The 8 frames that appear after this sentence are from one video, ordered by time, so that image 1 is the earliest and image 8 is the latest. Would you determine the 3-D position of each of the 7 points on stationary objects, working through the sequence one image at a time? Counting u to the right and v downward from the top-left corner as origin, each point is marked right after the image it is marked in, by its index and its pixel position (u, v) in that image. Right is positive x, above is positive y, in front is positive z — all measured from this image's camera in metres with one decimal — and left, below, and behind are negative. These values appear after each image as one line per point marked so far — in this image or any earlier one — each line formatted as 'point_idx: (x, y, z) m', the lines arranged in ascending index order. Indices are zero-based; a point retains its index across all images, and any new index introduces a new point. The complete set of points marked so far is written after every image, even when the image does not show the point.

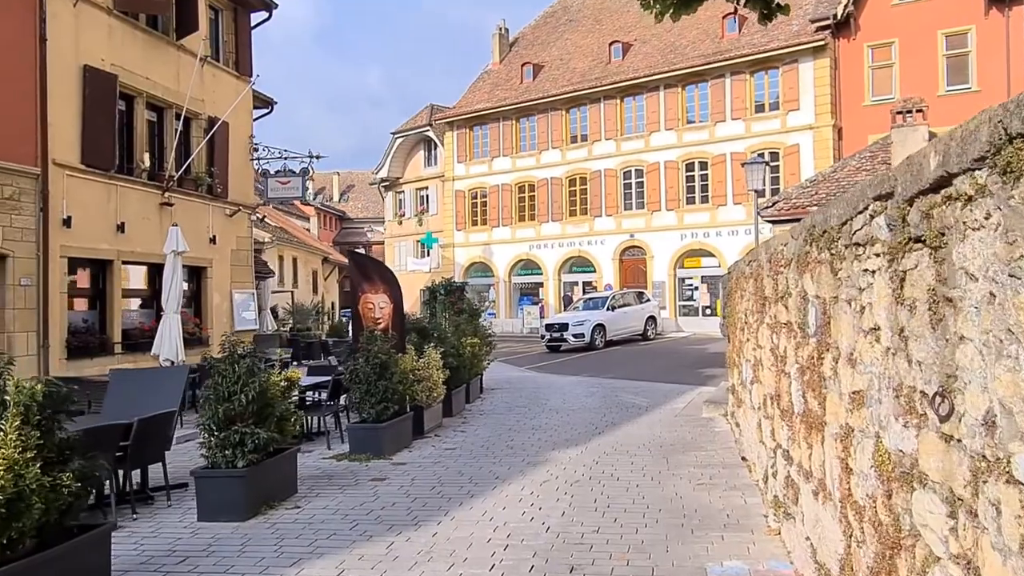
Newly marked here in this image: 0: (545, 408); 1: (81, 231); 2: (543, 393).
0: (+0.6, -2.2, +14.2) m
1: (-7.0, +0.9, +12.8) m
2: (+0.7, -2.2, +16.7) m
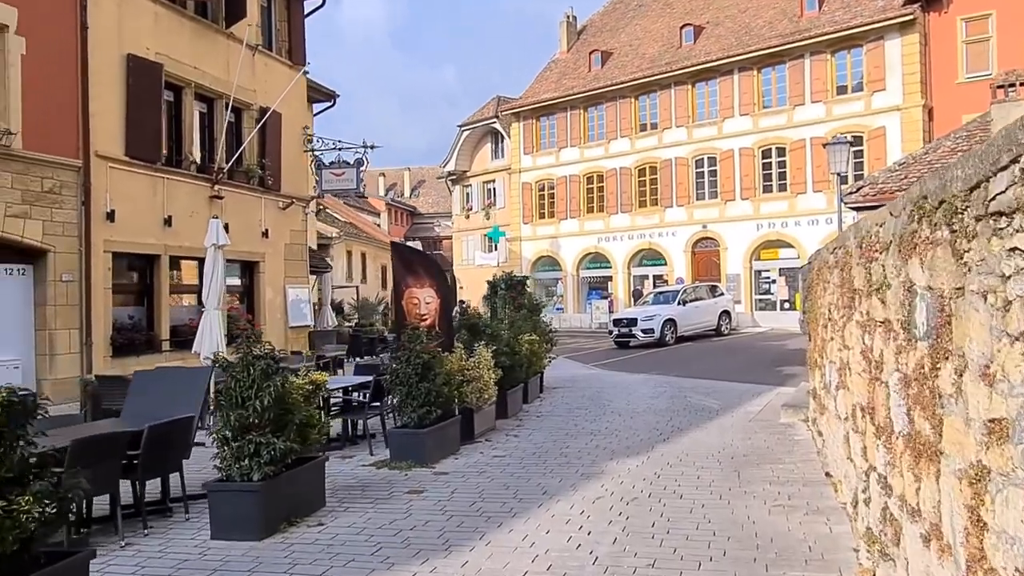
0: (+1.6, -2.0, +13.2) m
1: (-6.1, +1.0, +12.5) m
2: (+1.9, -2.1, +15.8) m
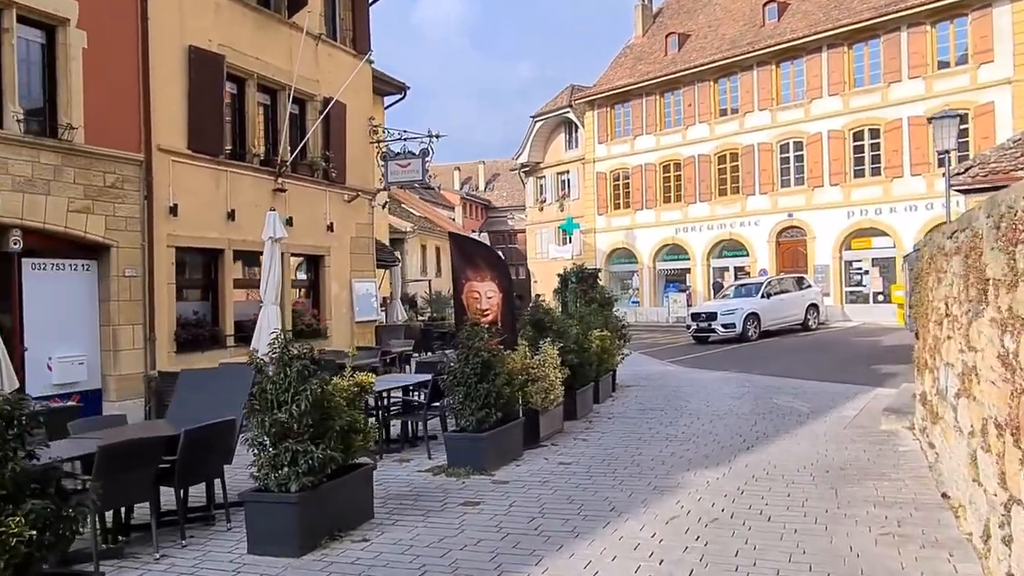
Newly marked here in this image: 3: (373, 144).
0: (+2.7, -1.9, +12.3) m
1: (-5.1, +1.1, +12.3) m
2: (+3.2, -1.9, +14.8) m
3: (-3.1, +3.2, +17.4) m
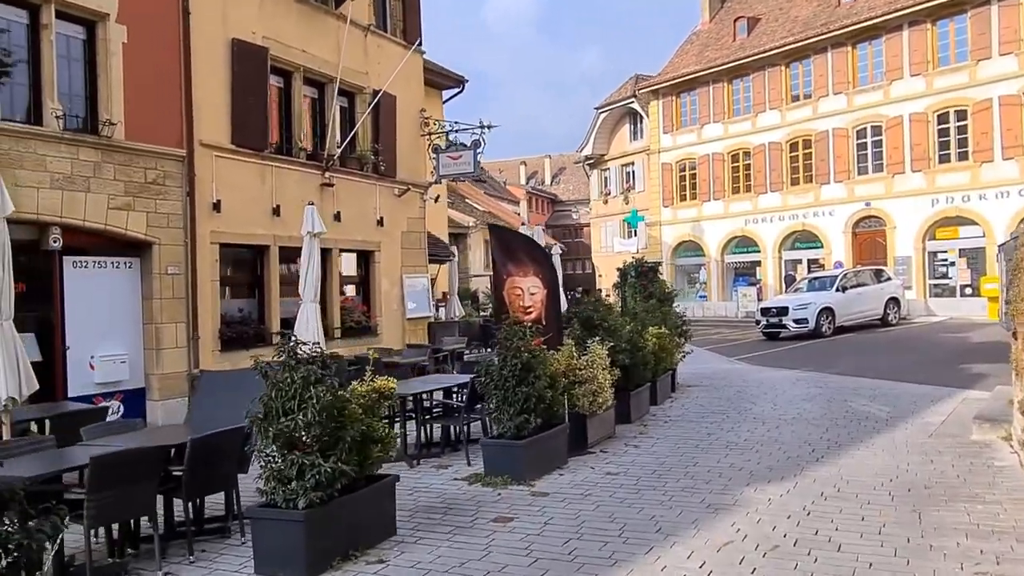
0: (+3.4, -1.9, +11.4) m
1: (-4.3, +1.1, +12.1) m
2: (+4.2, -1.8, +13.9) m
3: (-1.9, +3.3, +16.9) m
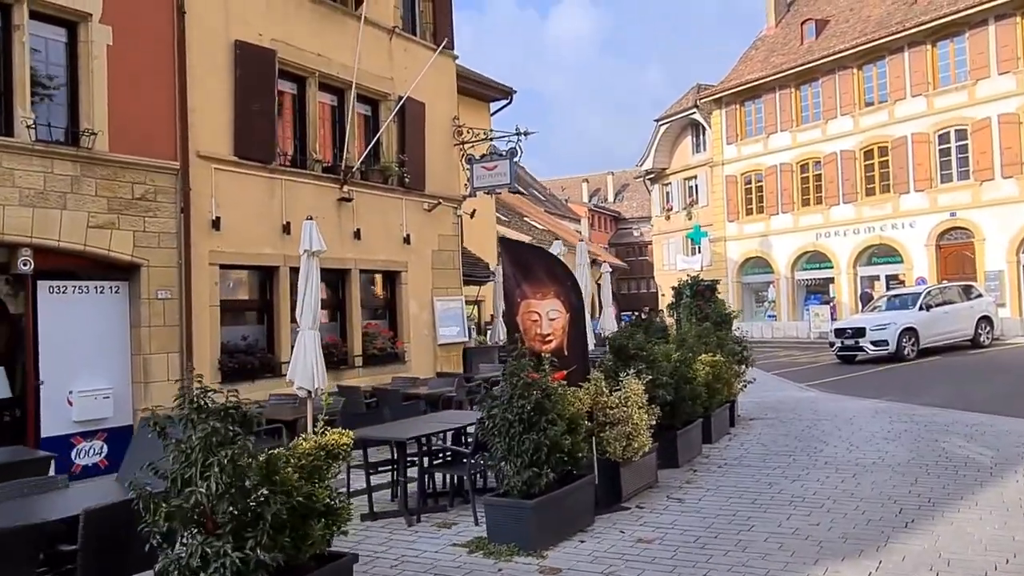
0: (+3.8, -2.1, +9.7) m
1: (-3.9, +0.8, +11.1) m
2: (+4.7, -2.2, +12.1) m
3: (-1.1, +2.8, +15.8) m
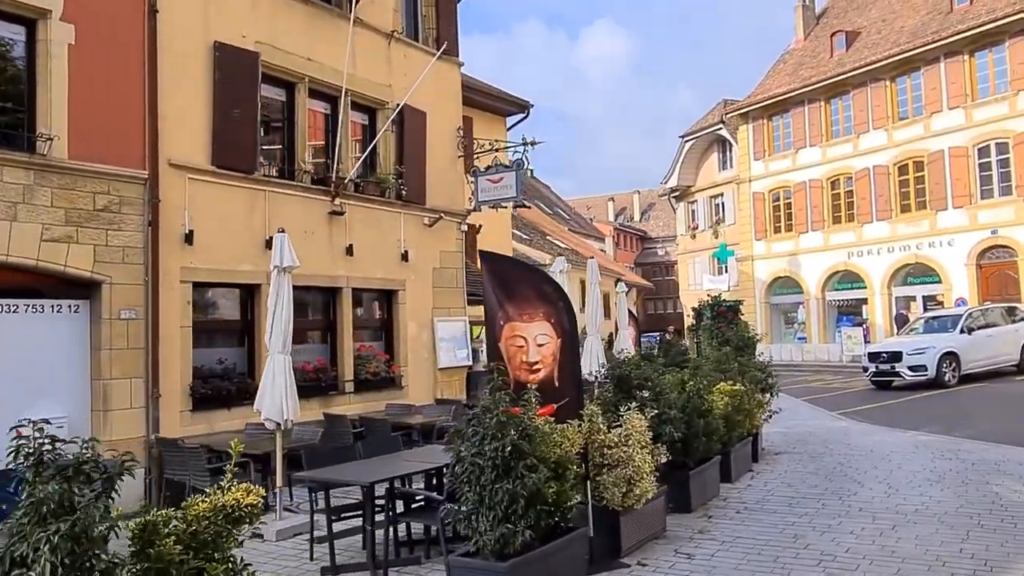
0: (+3.7, -2.3, +8.5) m
1: (-3.9, +0.5, +10.3) m
2: (+4.7, -2.5, +10.9) m
3: (-1.0, +2.4, +14.9) m
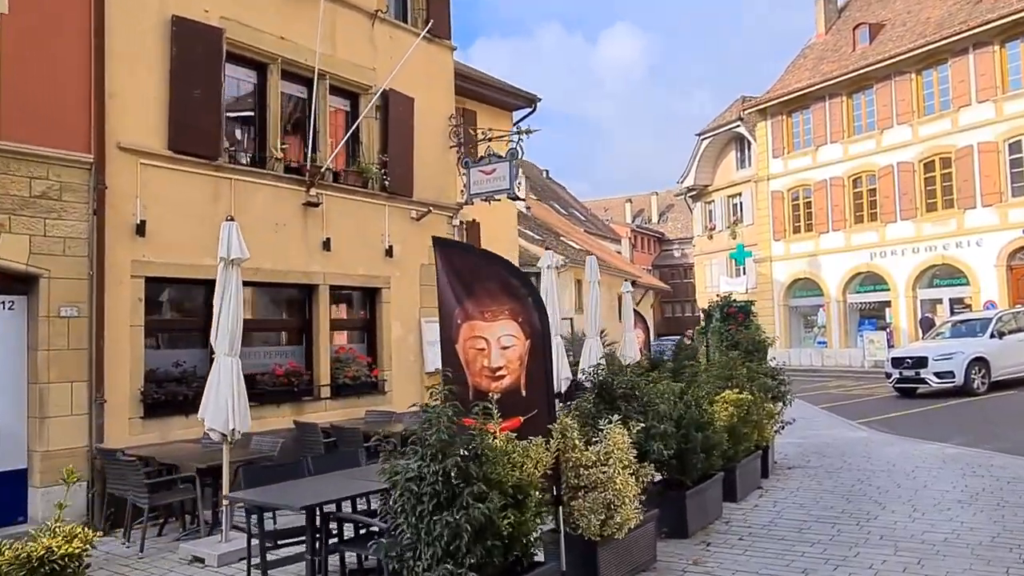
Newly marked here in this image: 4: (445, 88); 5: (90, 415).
0: (+3.4, -2.3, +7.5) m
1: (-4.1, +0.6, +9.5) m
2: (+4.5, -2.4, +9.8) m
3: (-1.0, +2.5, +14.0) m
4: (-1.2, +3.5, +13.8) m
5: (-4.6, -1.4, +8.6) m
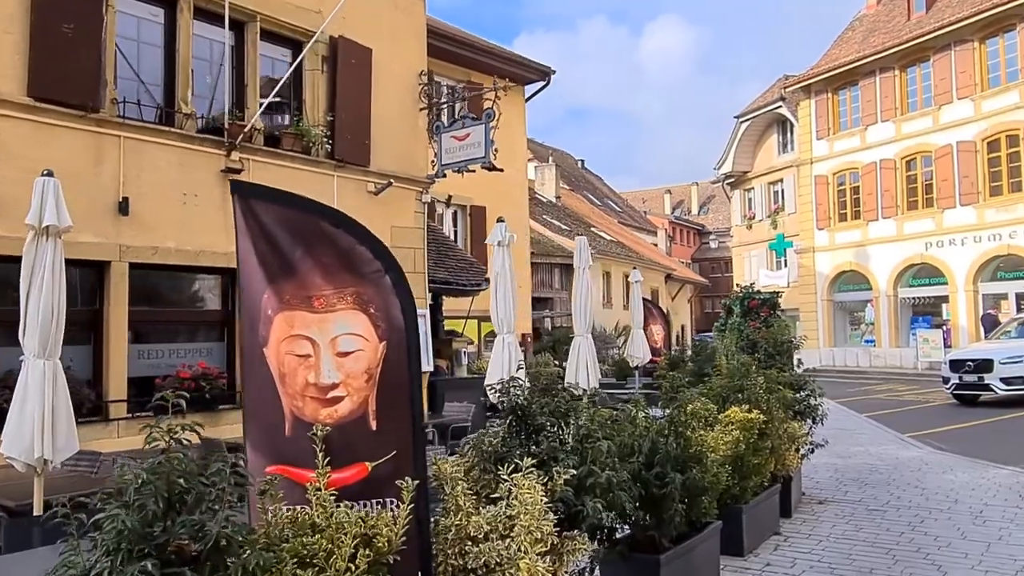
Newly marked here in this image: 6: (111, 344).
0: (+2.8, -2.2, +5.2) m
1: (-4.7, +0.7, +7.6) m
2: (+4.0, -2.3, +7.5) m
3: (-1.3, +2.7, +11.9) m
4: (-1.4, +3.7, +11.8) m
5: (-5.2, -1.2, +6.8) m
6: (-4.1, -0.6, +8.2) m
